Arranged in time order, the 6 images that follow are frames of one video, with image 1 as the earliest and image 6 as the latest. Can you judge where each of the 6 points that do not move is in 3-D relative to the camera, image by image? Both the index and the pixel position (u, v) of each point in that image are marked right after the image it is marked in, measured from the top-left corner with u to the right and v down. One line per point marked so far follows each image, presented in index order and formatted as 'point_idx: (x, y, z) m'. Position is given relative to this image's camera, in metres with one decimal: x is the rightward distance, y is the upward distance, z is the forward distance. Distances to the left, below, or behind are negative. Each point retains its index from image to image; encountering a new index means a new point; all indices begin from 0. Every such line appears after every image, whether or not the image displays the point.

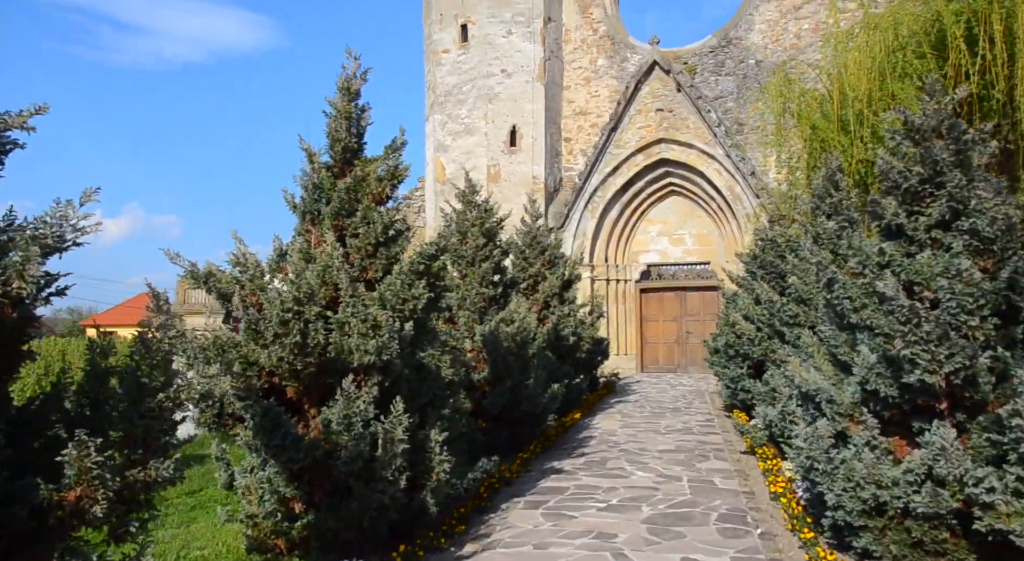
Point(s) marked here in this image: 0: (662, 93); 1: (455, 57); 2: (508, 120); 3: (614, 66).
0: (+2.2, +2.7, +12.8) m
1: (-0.9, +3.5, +13.5) m
2: (-0.1, +2.4, +13.2) m
3: (+1.6, +3.4, +13.7) m
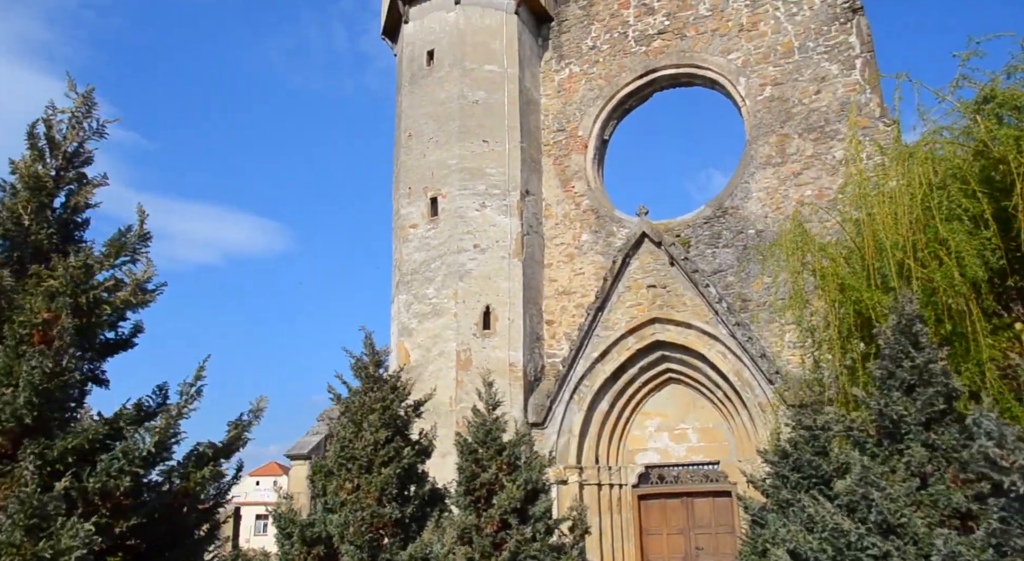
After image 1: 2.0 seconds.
0: (+1.8, +0.2, +11.4) m
1: (-1.3, +0.7, +12.2) m
2: (-0.4, -0.3, +11.7) m
3: (+1.2, +0.6, +12.4) m
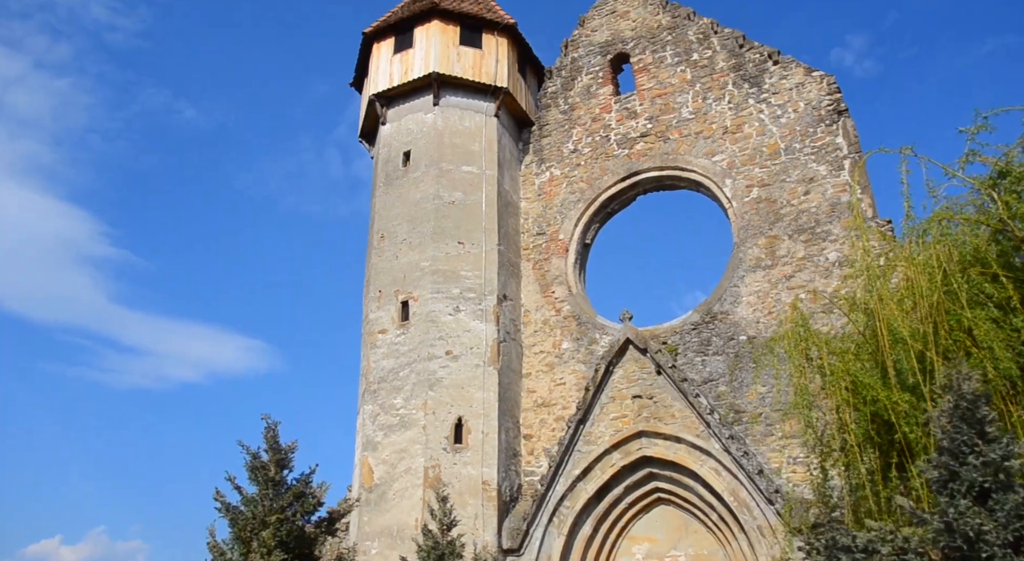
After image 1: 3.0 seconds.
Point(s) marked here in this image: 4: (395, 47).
0: (+1.5, -1.2, +10.6) m
1: (-1.6, -0.7, +11.4) m
2: (-0.7, -1.6, +10.7) m
3: (+0.9, -0.9, +11.7) m
4: (-1.8, +3.7, +13.7) m
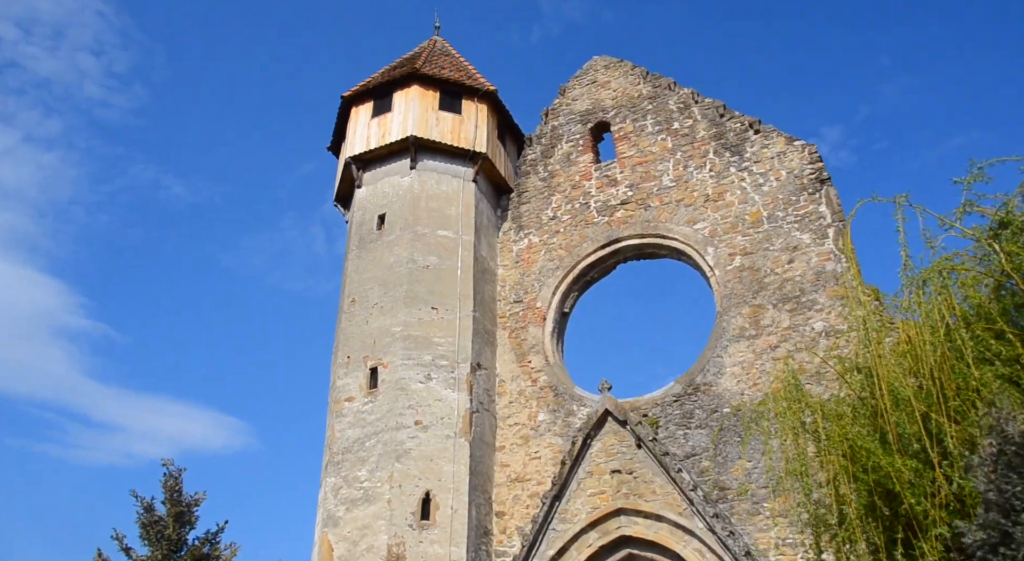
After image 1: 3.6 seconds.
0: (+1.2, -1.9, +10.0) m
1: (-1.9, -1.5, +10.9) m
2: (-1.1, -2.3, +10.1) m
3: (+0.6, -1.8, +11.1) m
4: (-2.1, +2.6, +13.6) m
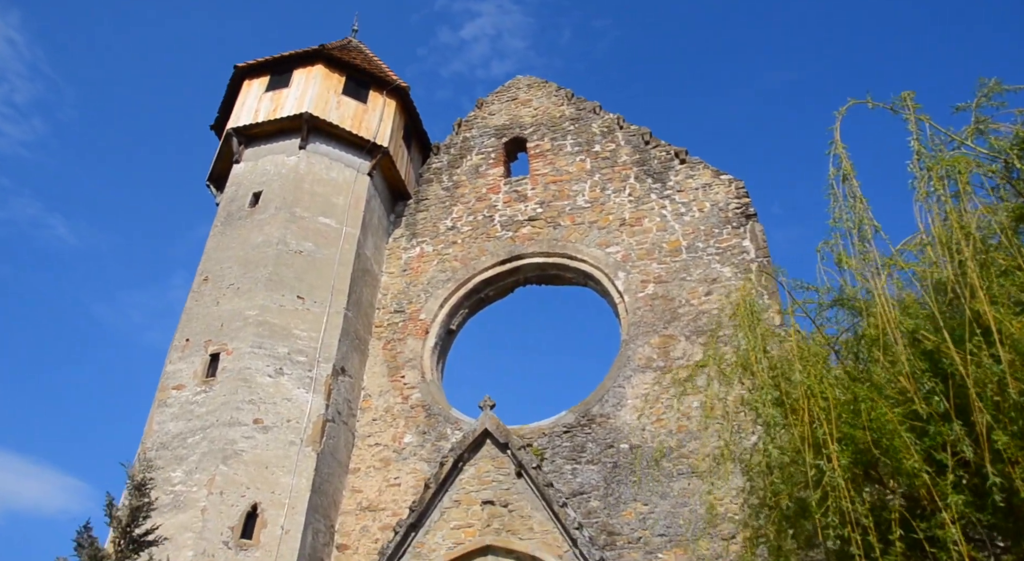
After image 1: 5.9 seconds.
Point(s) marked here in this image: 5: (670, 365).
0: (-0.2, -1.9, +8.4) m
1: (-3.3, -1.2, +8.9) m
2: (-2.5, -2.0, +8.2) m
3: (-0.9, -1.8, +9.4) m
4: (-3.4, +2.7, +12.1) m
5: (+1.7, -0.9, +9.2) m
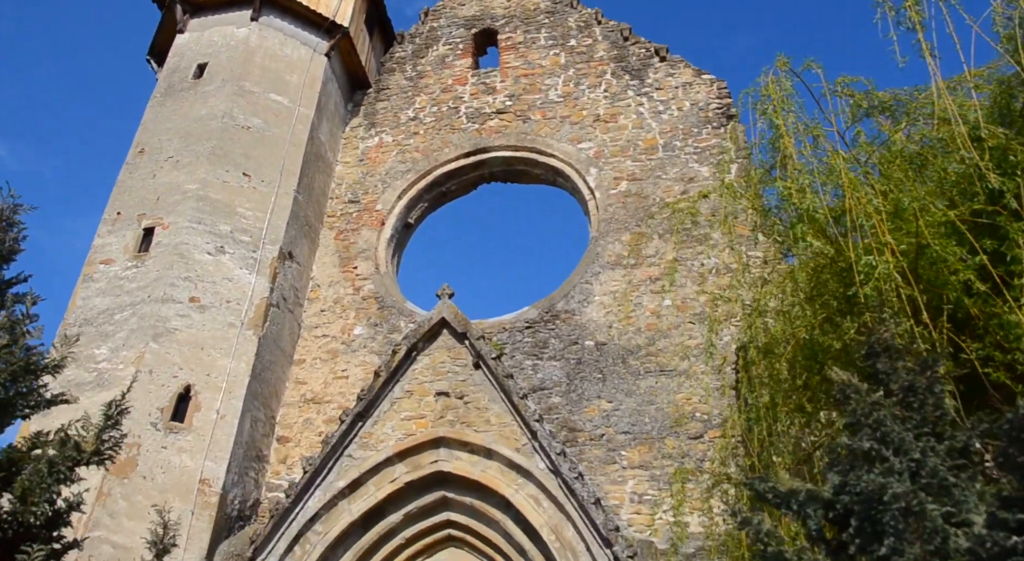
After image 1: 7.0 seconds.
0: (-0.6, -0.8, +7.9) m
1: (-3.7, +0.1, +8.2) m
2: (-2.9, -0.8, +7.5) m
3: (-1.4, -0.6, +8.8) m
4: (-3.7, +4.1, +11.1) m
5: (+1.3, +0.2, +8.6) m
